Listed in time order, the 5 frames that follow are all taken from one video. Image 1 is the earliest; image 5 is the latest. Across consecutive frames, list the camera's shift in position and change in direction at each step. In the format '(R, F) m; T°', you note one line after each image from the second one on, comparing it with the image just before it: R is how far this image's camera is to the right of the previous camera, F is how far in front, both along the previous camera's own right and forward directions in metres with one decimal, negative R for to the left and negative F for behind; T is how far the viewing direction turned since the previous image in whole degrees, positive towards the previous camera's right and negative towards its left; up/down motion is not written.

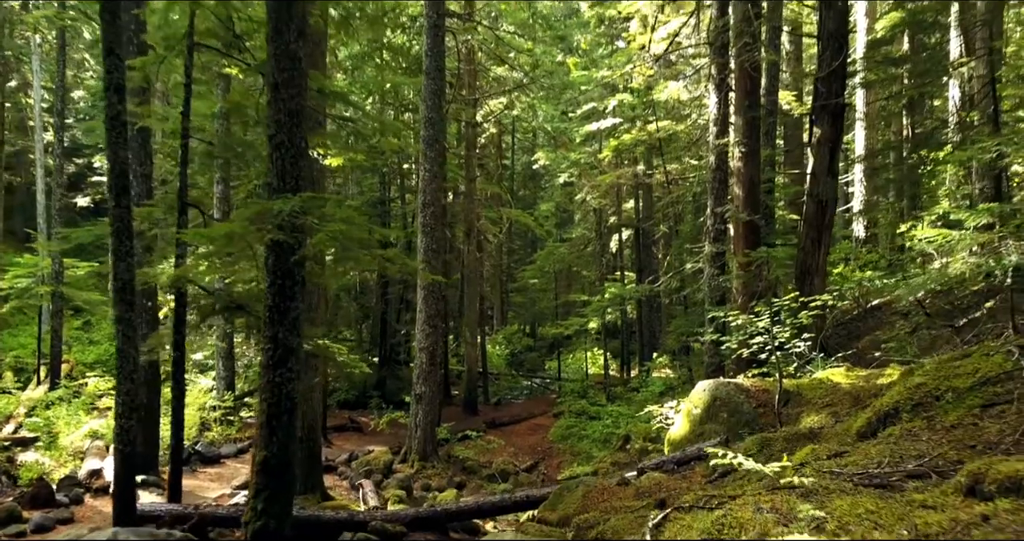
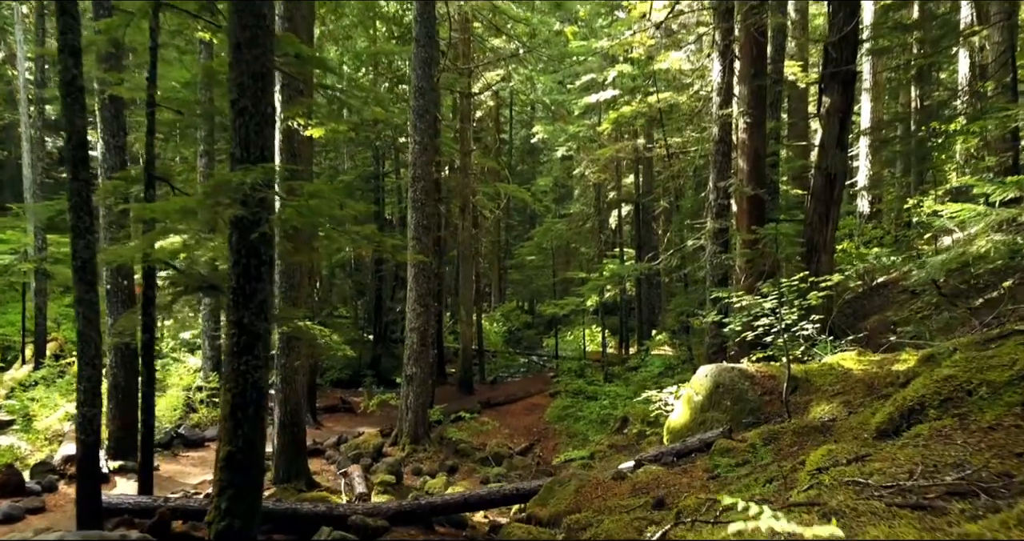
(+0.1, +0.5) m; 0°
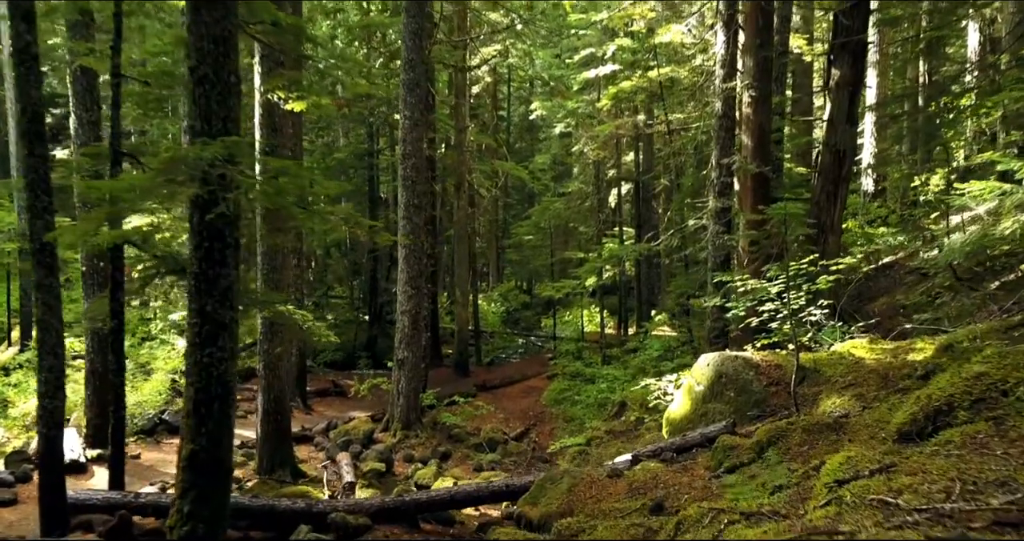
(+0.1, +0.4) m; 0°
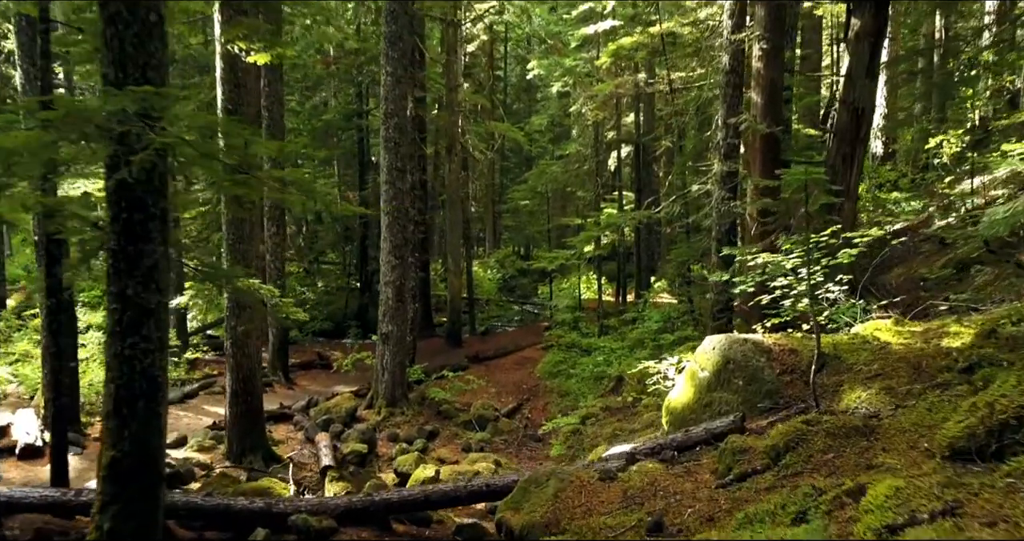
(+0.1, +0.7) m; 0°
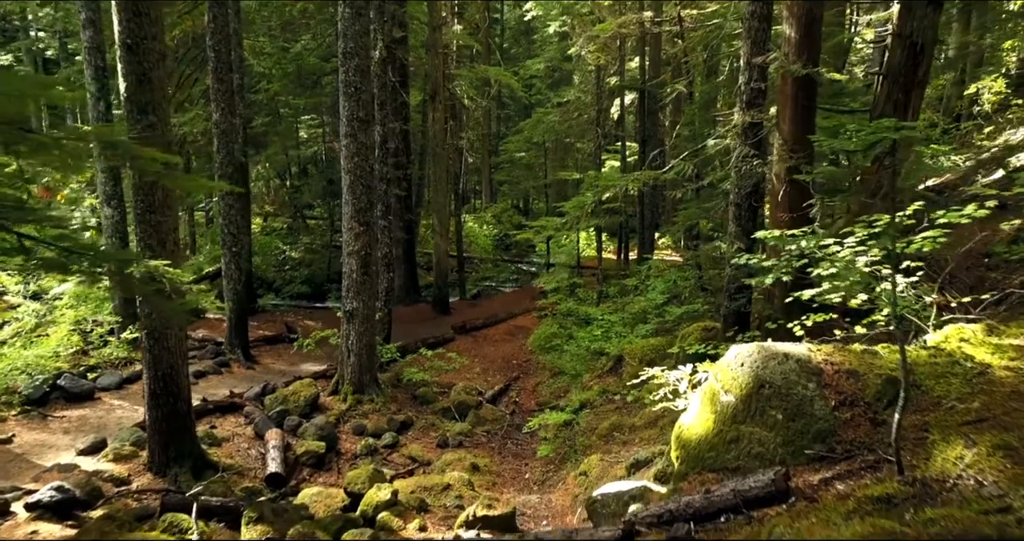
(+0.2, +1.5) m; 0°
